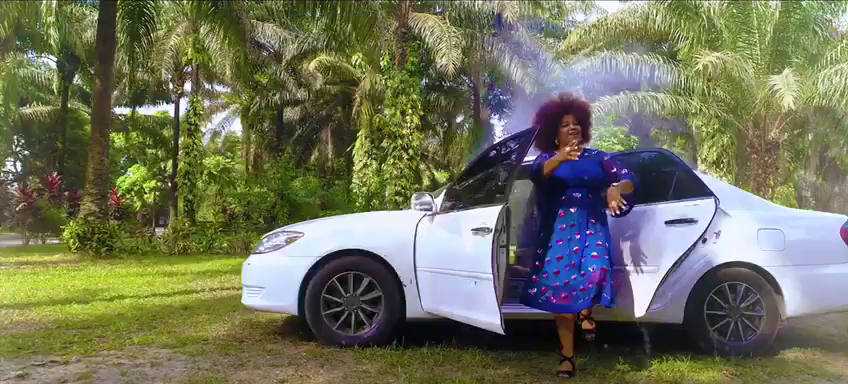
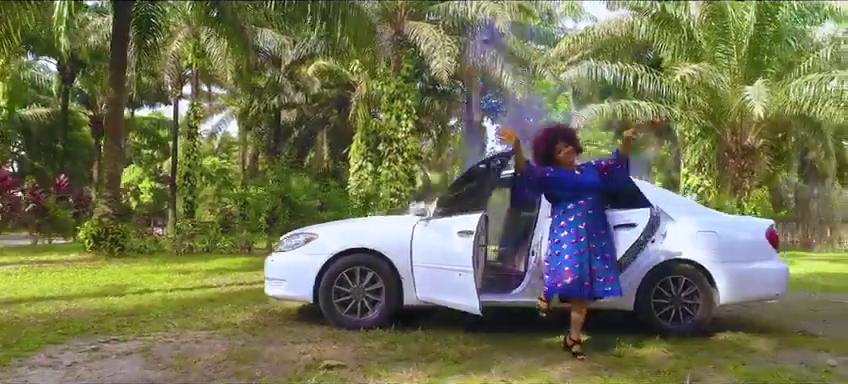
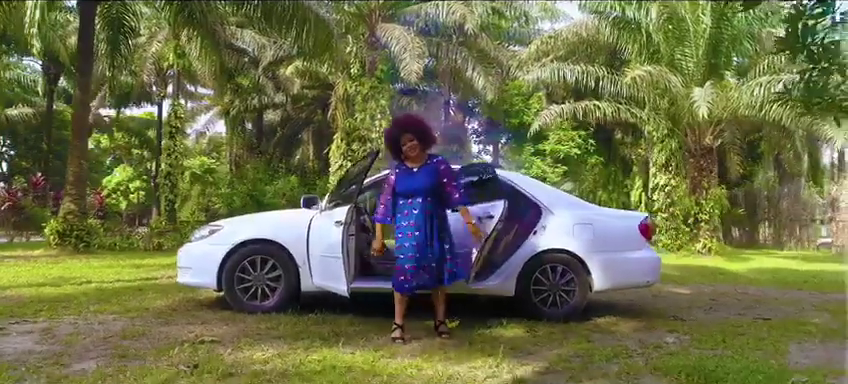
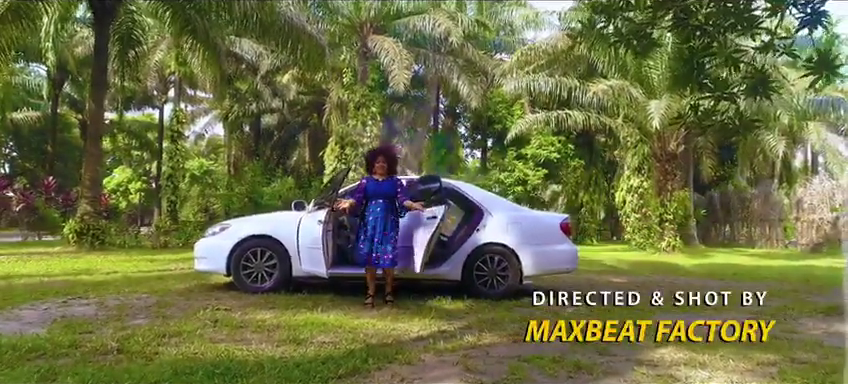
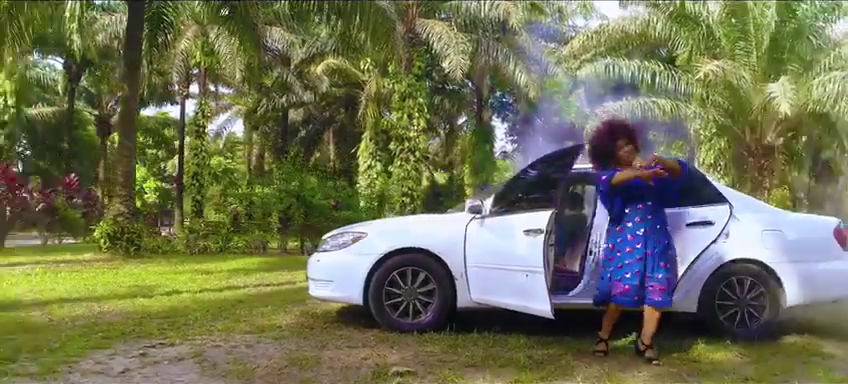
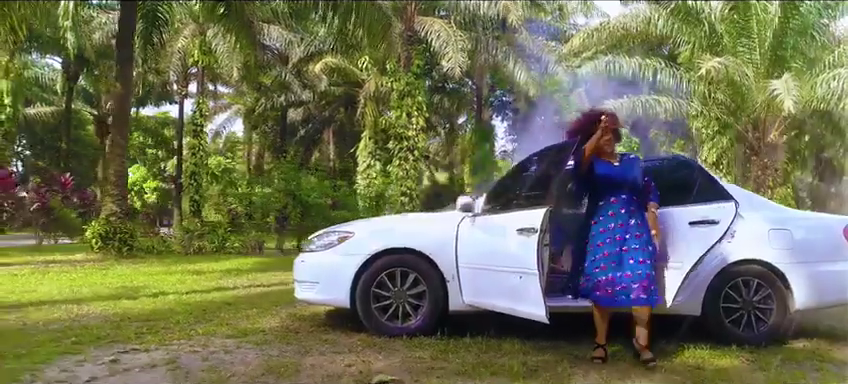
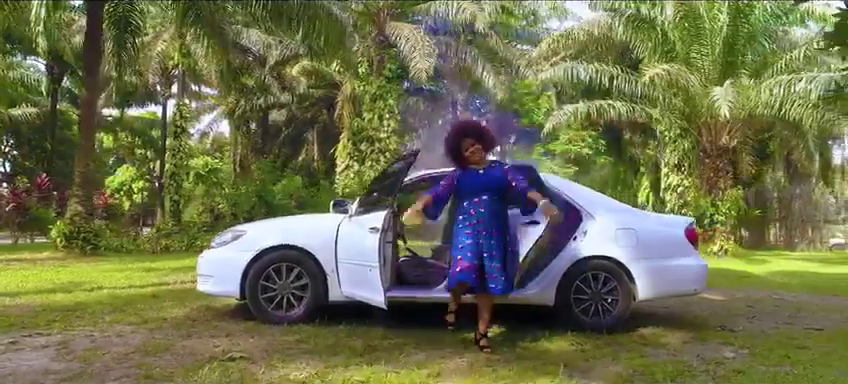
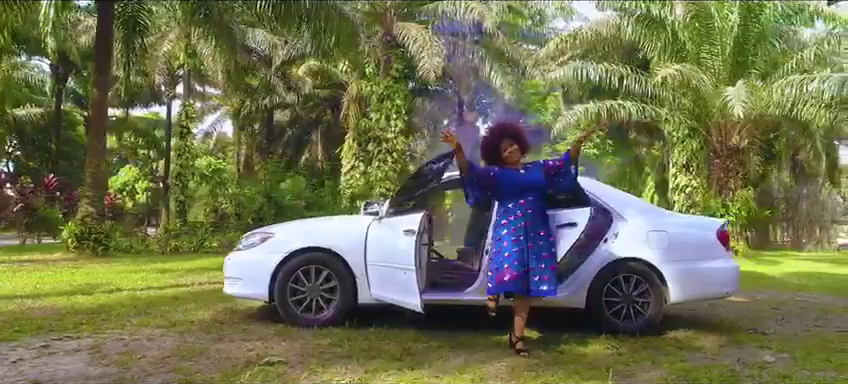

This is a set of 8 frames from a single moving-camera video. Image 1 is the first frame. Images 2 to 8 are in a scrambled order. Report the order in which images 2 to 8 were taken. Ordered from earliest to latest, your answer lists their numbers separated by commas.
6, 5, 2, 8, 7, 3, 4
